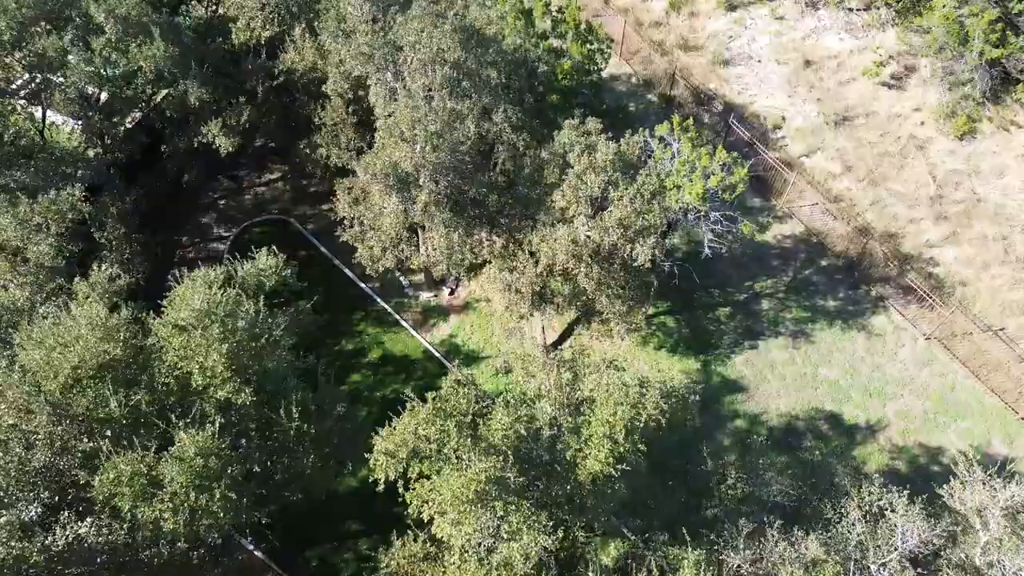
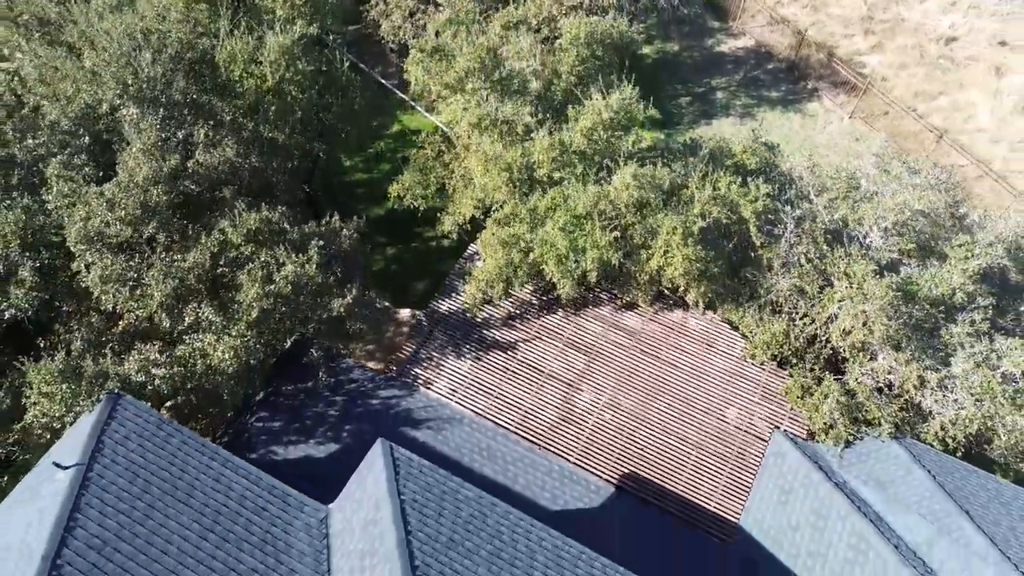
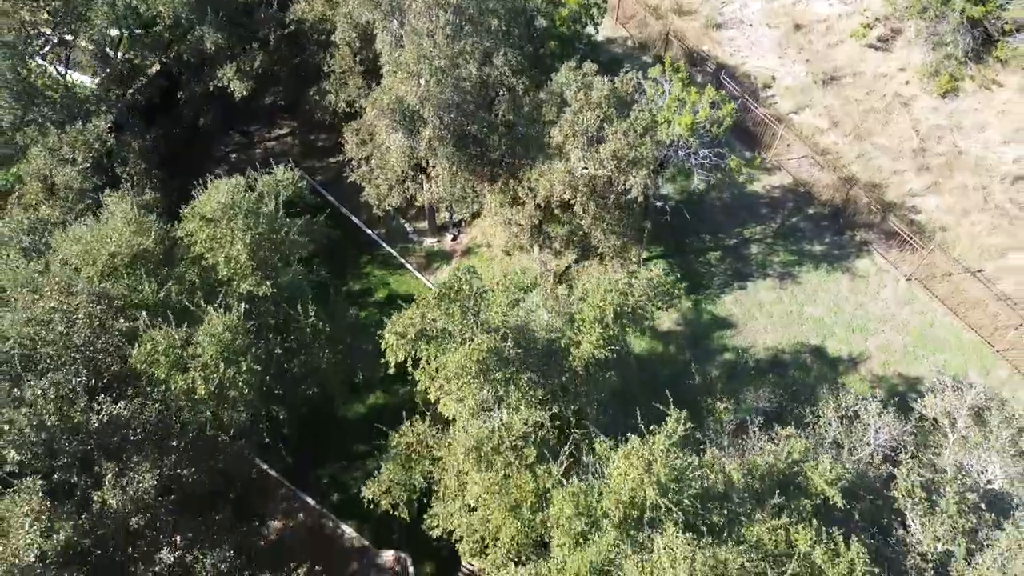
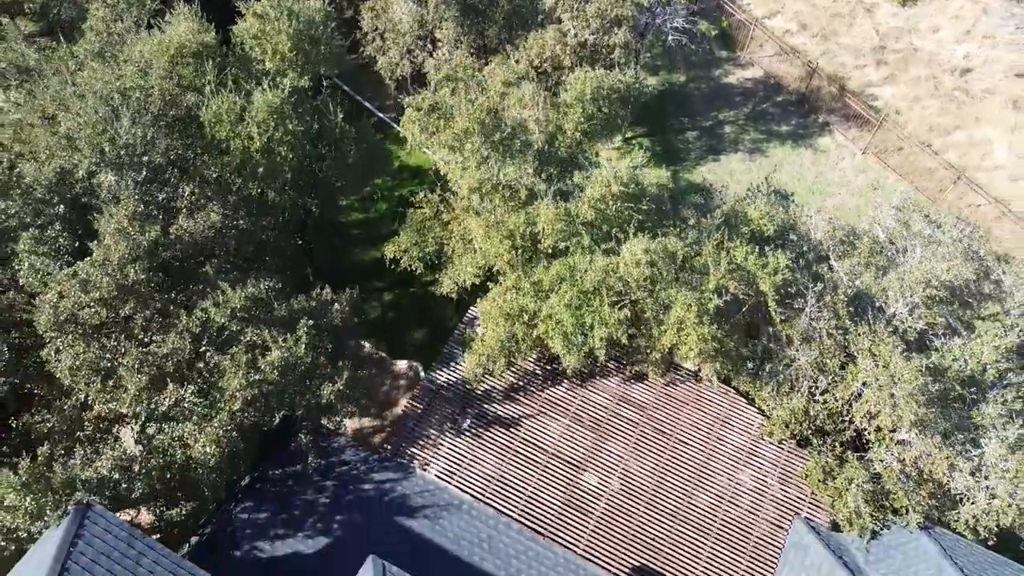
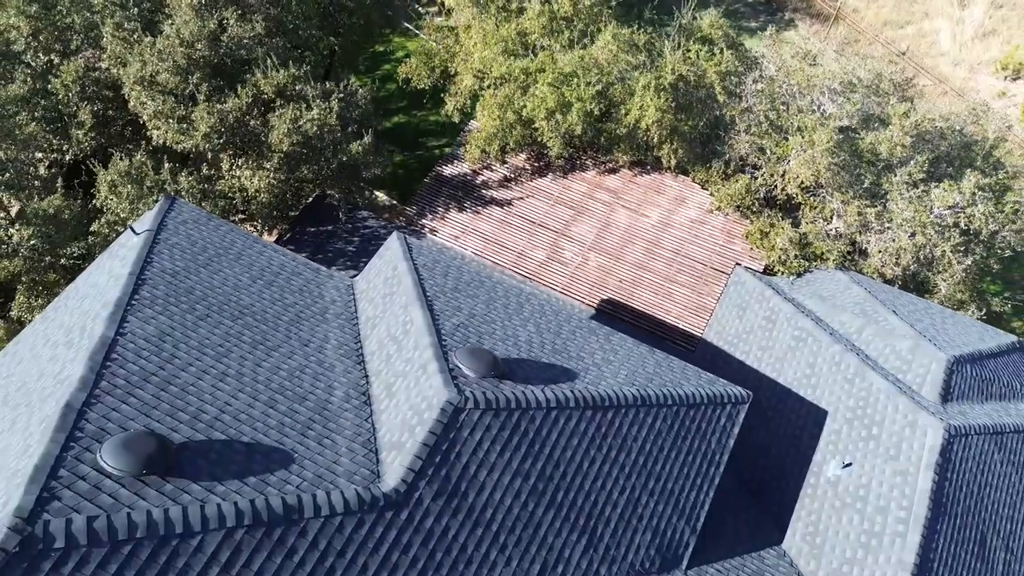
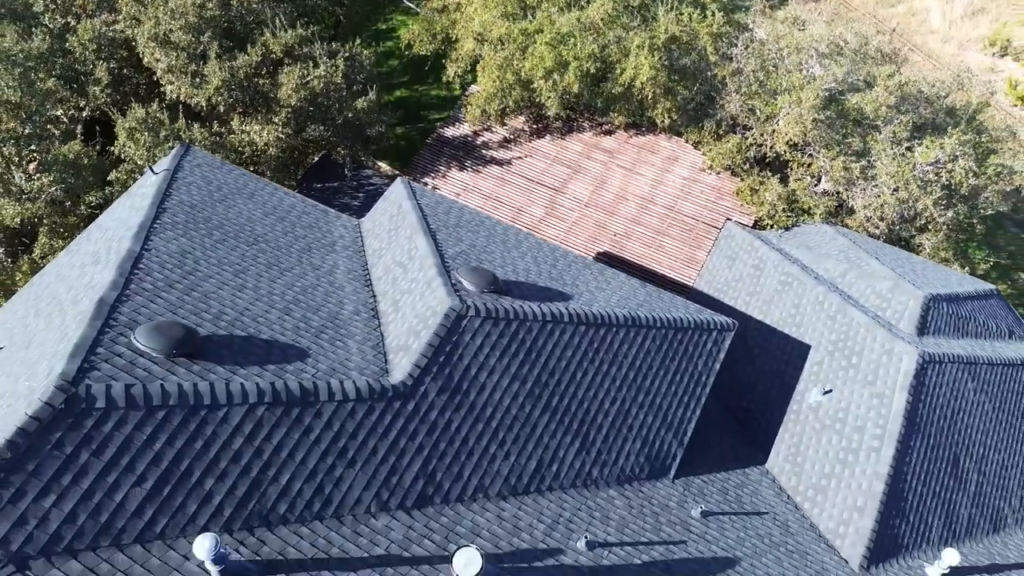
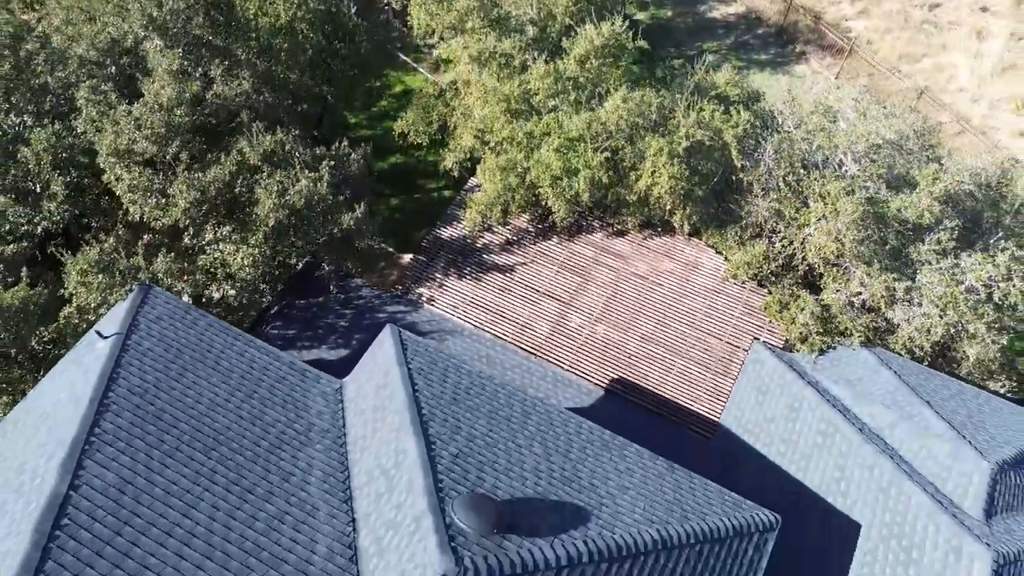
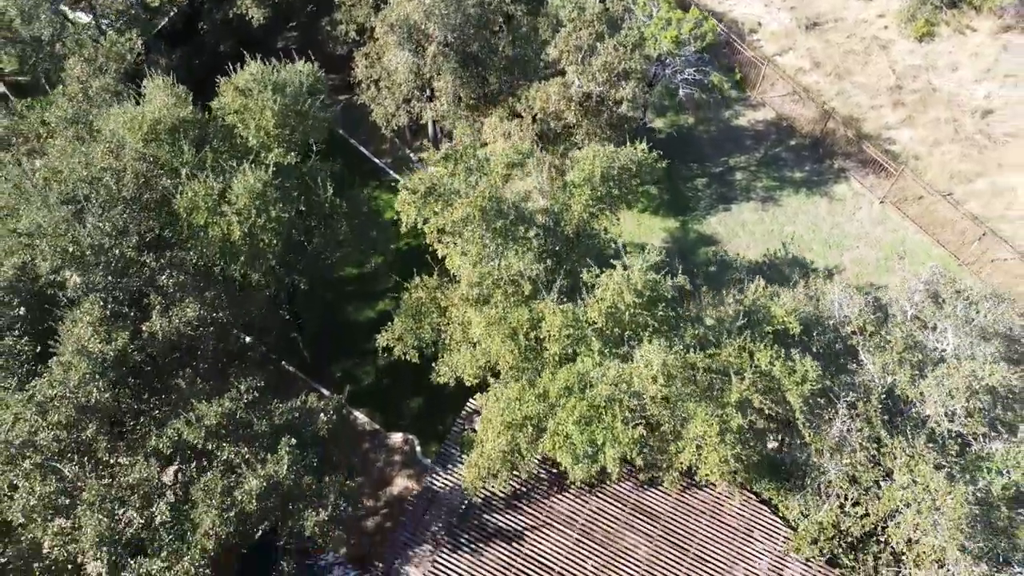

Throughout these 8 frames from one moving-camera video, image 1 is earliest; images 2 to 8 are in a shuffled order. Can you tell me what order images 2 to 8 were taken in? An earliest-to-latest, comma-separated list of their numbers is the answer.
3, 8, 4, 2, 7, 5, 6
